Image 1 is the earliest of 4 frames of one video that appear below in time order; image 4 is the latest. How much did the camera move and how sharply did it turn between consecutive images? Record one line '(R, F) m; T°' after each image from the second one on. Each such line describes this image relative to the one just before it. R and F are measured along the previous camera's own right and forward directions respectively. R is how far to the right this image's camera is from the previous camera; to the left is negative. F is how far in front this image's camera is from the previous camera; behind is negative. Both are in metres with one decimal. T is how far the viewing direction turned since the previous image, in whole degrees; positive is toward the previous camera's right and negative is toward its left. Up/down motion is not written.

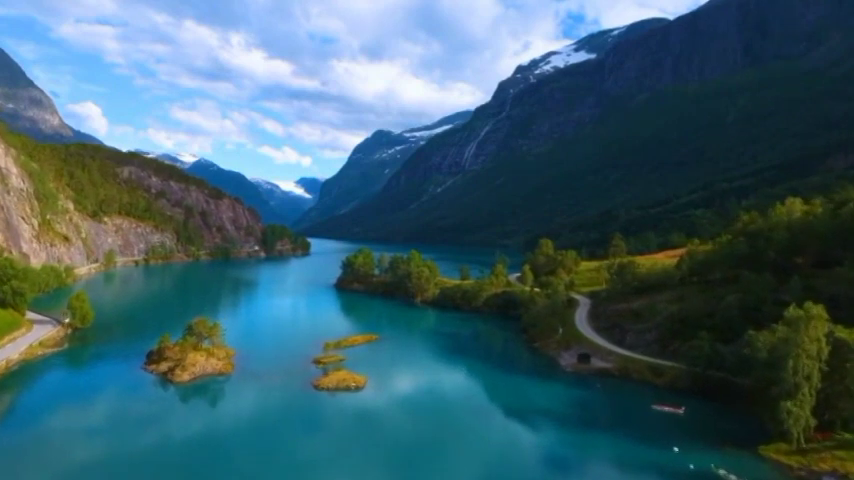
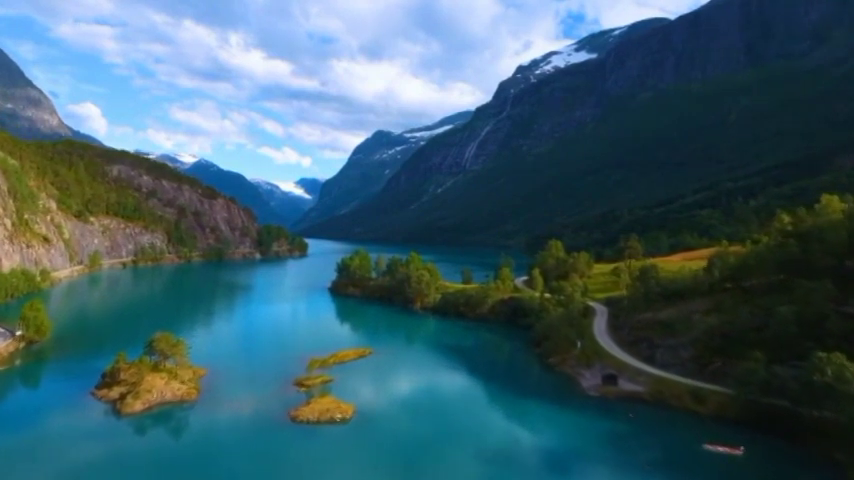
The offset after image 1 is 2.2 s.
(0.0, +6.4) m; 0°
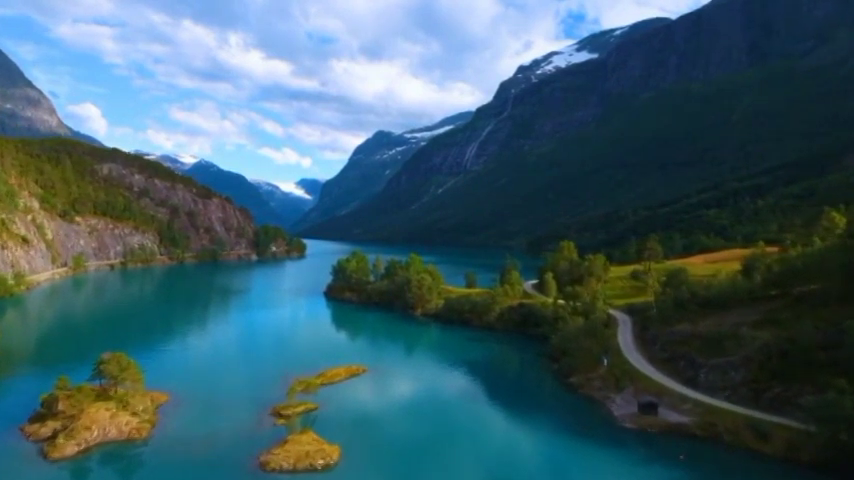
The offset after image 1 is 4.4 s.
(-0.2, +6.3) m; 0°
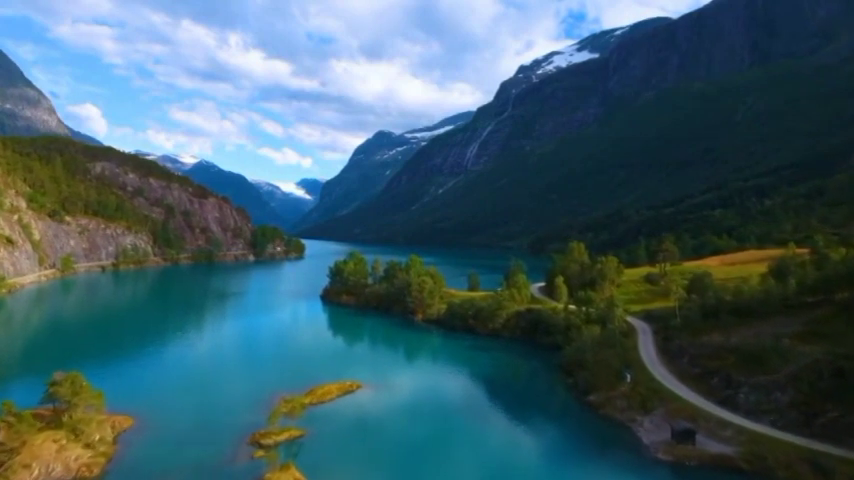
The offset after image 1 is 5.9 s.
(-0.1, +4.3) m; 0°
